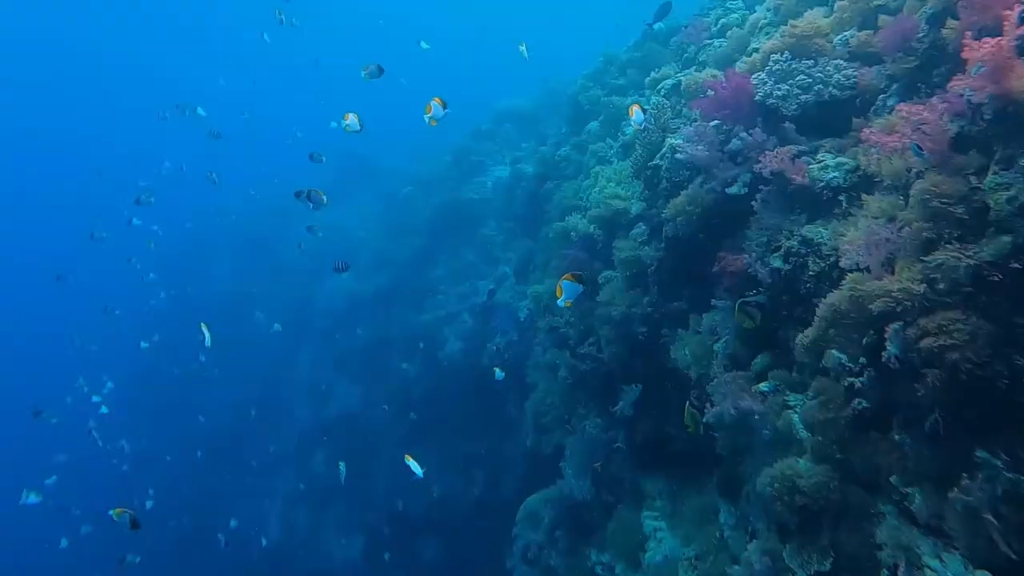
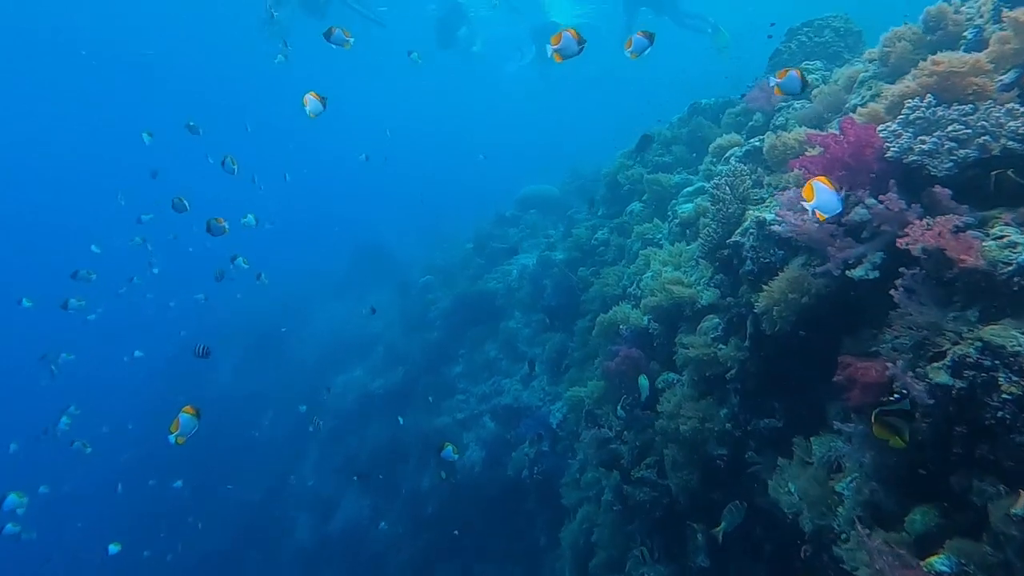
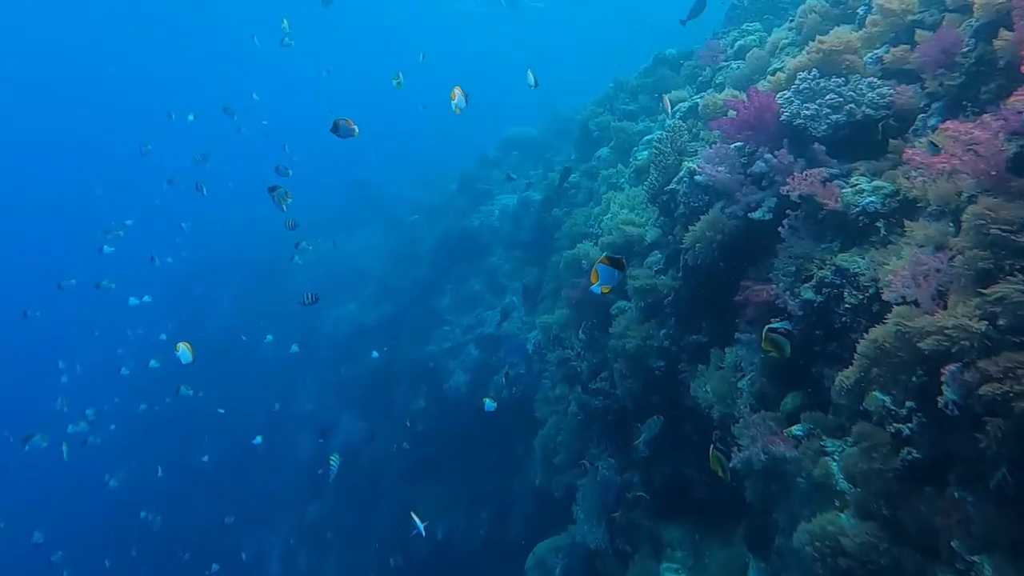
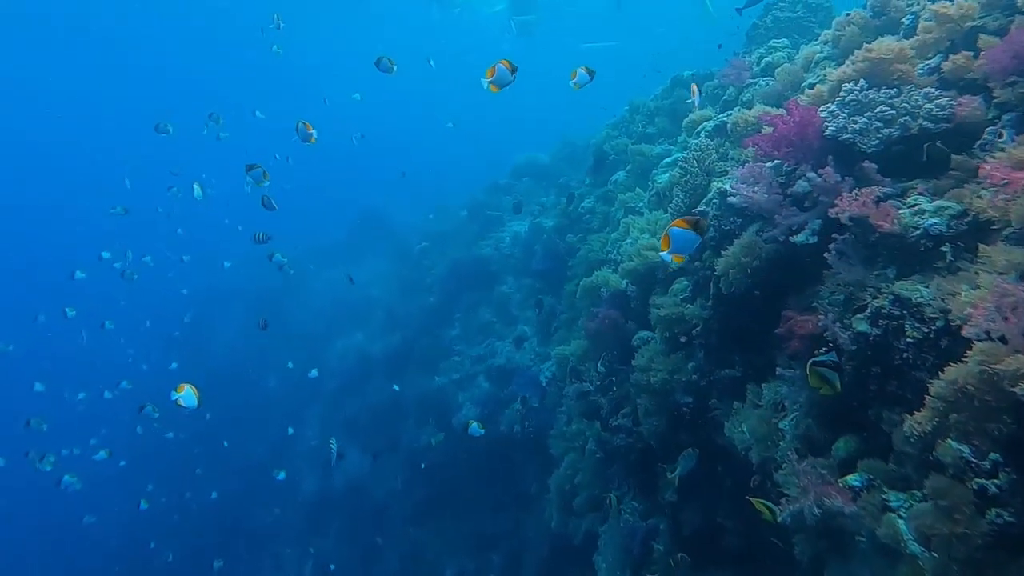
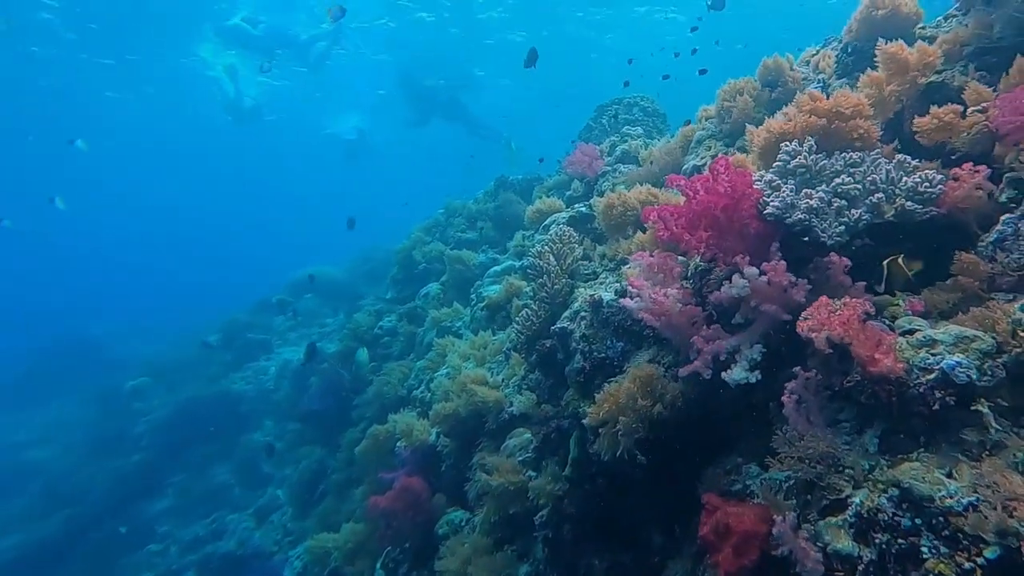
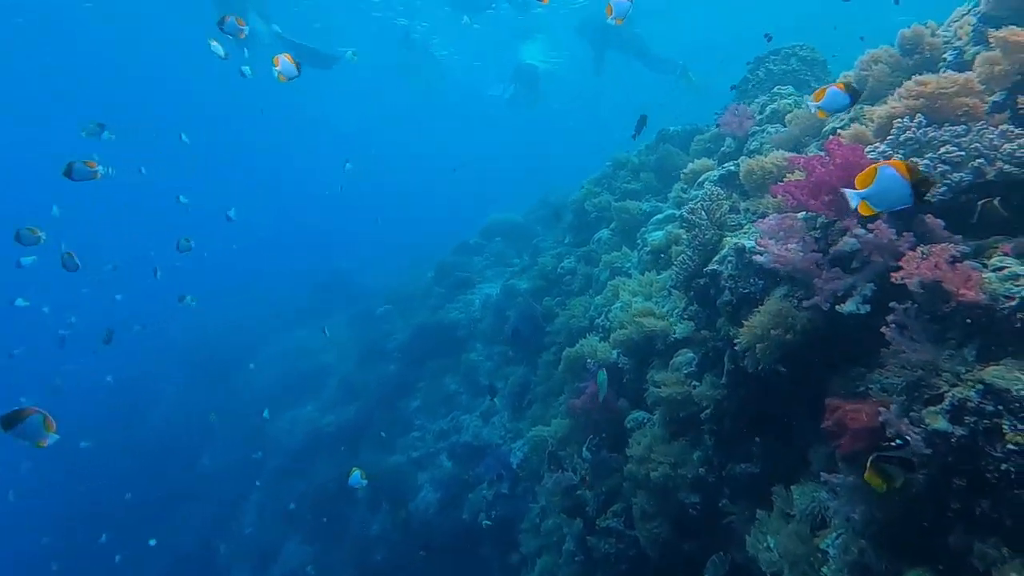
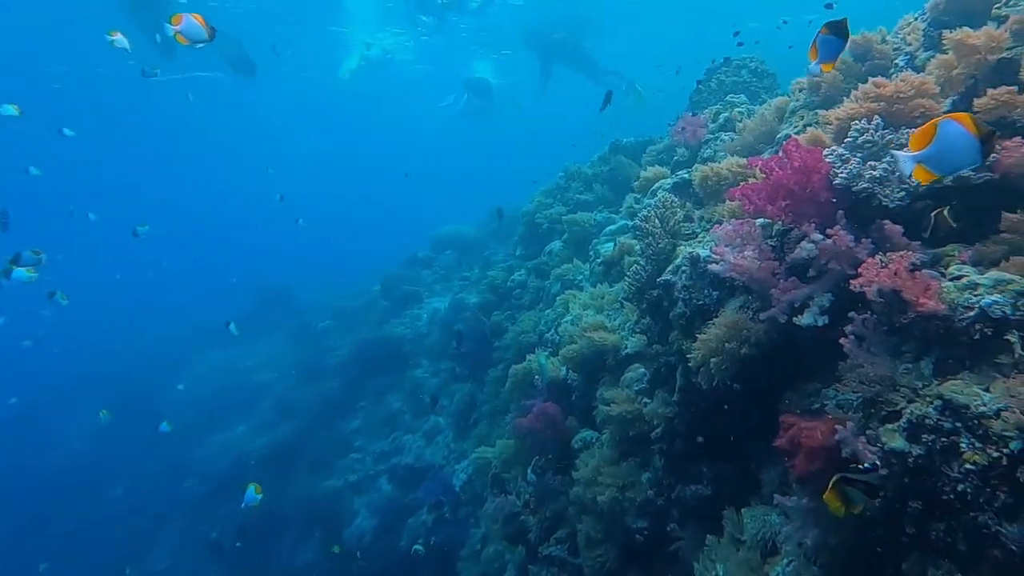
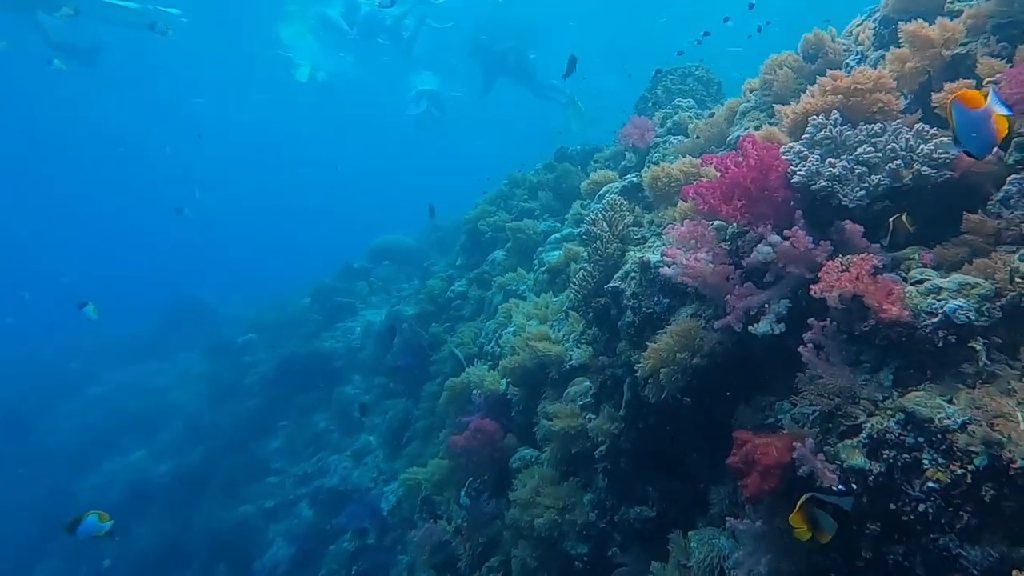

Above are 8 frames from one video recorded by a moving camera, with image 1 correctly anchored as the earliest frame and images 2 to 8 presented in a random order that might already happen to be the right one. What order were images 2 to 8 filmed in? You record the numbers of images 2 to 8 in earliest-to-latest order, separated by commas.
3, 4, 2, 6, 7, 8, 5
